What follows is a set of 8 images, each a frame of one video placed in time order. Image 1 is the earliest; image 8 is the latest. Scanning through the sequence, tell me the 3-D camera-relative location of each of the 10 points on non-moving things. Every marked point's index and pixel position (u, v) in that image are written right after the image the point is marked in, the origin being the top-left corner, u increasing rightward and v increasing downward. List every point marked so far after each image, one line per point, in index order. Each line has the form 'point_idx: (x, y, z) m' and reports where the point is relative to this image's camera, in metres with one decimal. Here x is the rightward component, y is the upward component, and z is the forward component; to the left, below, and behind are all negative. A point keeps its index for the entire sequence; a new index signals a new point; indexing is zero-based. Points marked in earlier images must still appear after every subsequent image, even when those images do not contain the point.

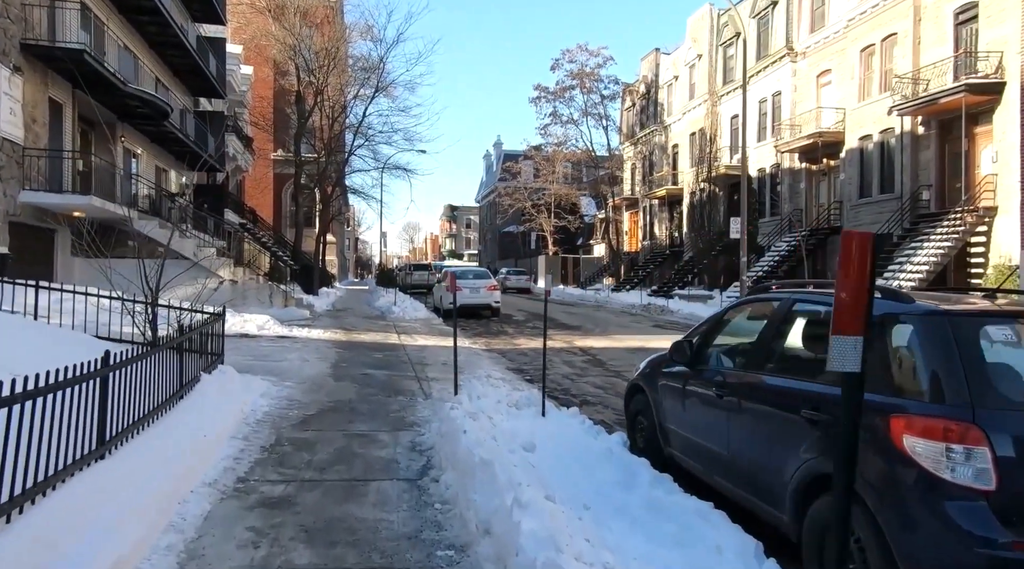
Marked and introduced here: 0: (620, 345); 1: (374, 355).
0: (+2.3, -1.3, +16.3) m
1: (-2.2, -1.1, +12.3) m
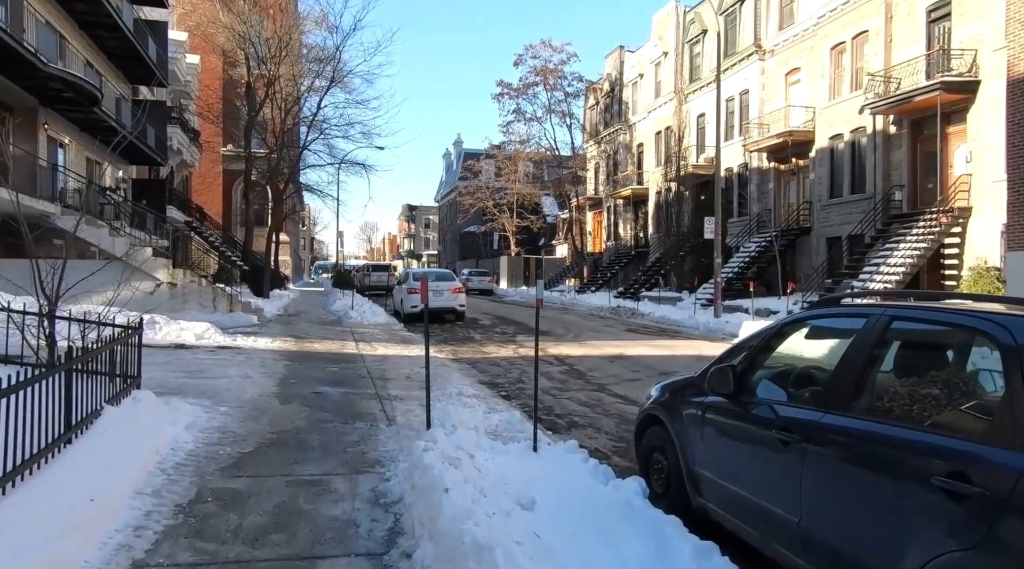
0: (+1.7, -1.3, +15.2) m
1: (-2.6, -1.2, +10.9) m
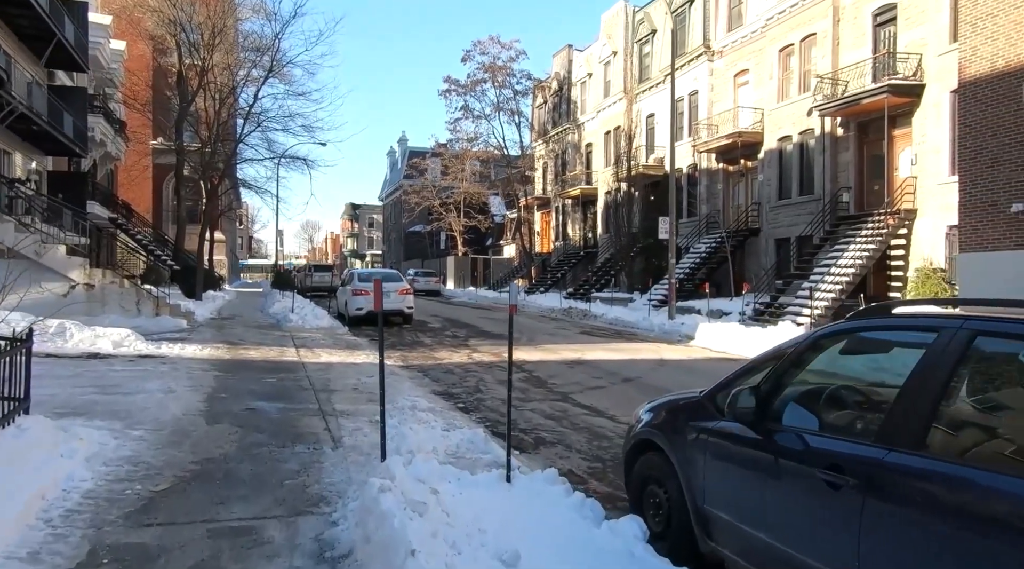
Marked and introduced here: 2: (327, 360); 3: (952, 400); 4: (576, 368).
0: (+0.8, -1.4, +14.4) m
1: (-3.2, -1.2, +9.8) m
2: (-3.0, -1.3, +12.6) m
3: (+1.6, -0.4, +2.8) m
4: (+1.0, -1.4, +13.0) m
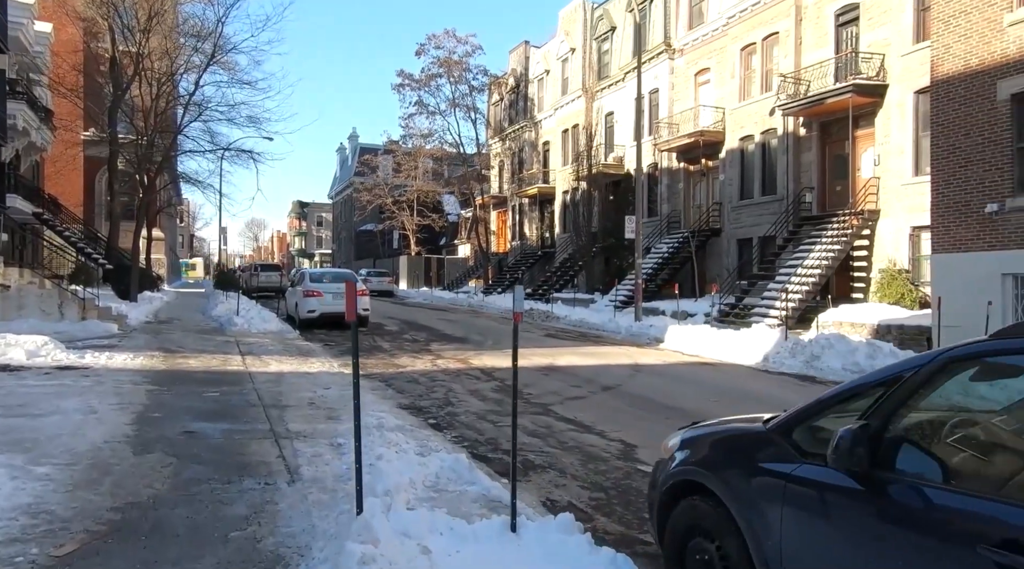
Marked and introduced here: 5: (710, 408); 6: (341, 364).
0: (+0.2, -1.4, +13.5) m
1: (-3.4, -1.2, +8.7) m
2: (-3.5, -1.3, +11.4) m
3: (+1.8, -0.4, +2.0) m
4: (+0.6, -1.4, +12.1) m
5: (+2.6, -1.6, +10.1) m
6: (-2.8, -1.3, +12.7) m
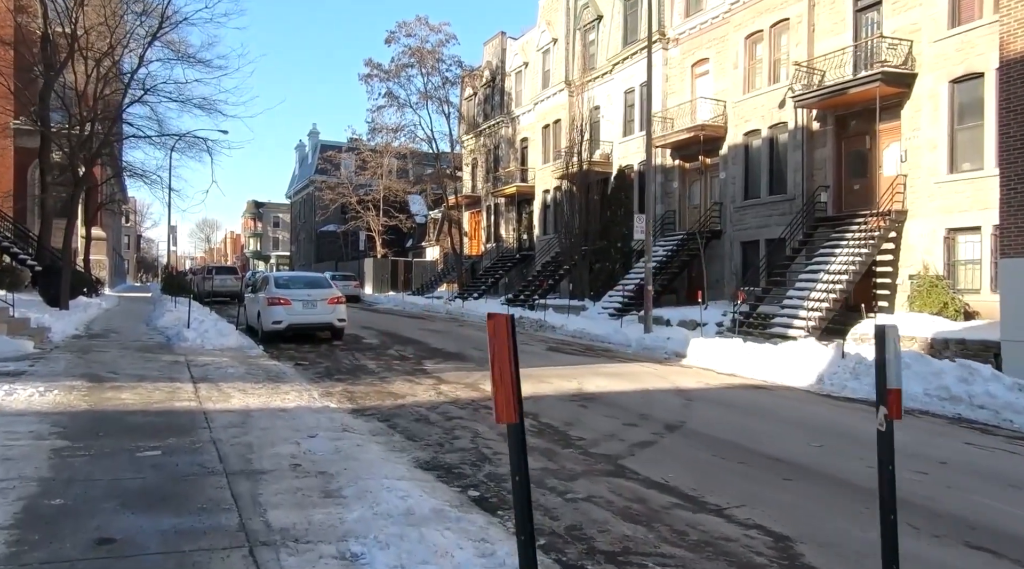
0: (+0.5, -1.5, +11.0) m
1: (-2.9, -1.3, +6.0) m
2: (-3.1, -1.4, +8.7) m
3: (+2.7, -0.5, -0.4) m
4: (+0.9, -1.5, +9.6) m
5: (+3.1, -1.7, +7.8) m
6: (-2.5, -1.4, +10.0) m
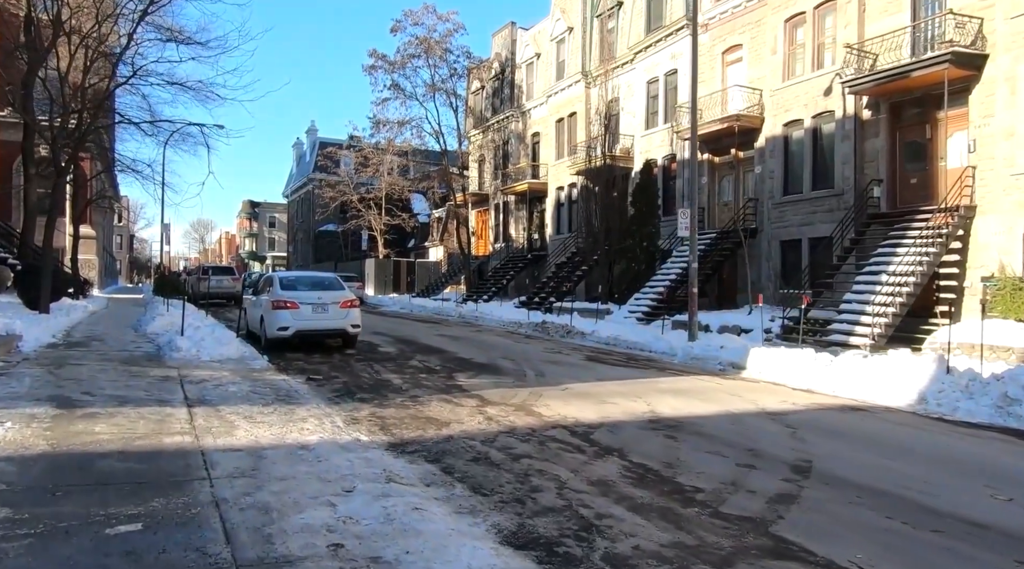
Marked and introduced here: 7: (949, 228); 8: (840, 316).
0: (+1.3, -1.5, +9.1) m
1: (-2.1, -1.3, +4.0) m
2: (-2.3, -1.4, +6.8) m
3: (+3.5, -0.5, -2.3) m
4: (+1.7, -1.6, +7.7) m
5: (+3.8, -1.7, +5.9) m
6: (-1.8, -1.5, +8.1) m
7: (+10.4, +1.4, +18.5) m
8: (+7.6, -0.7, +17.7) m
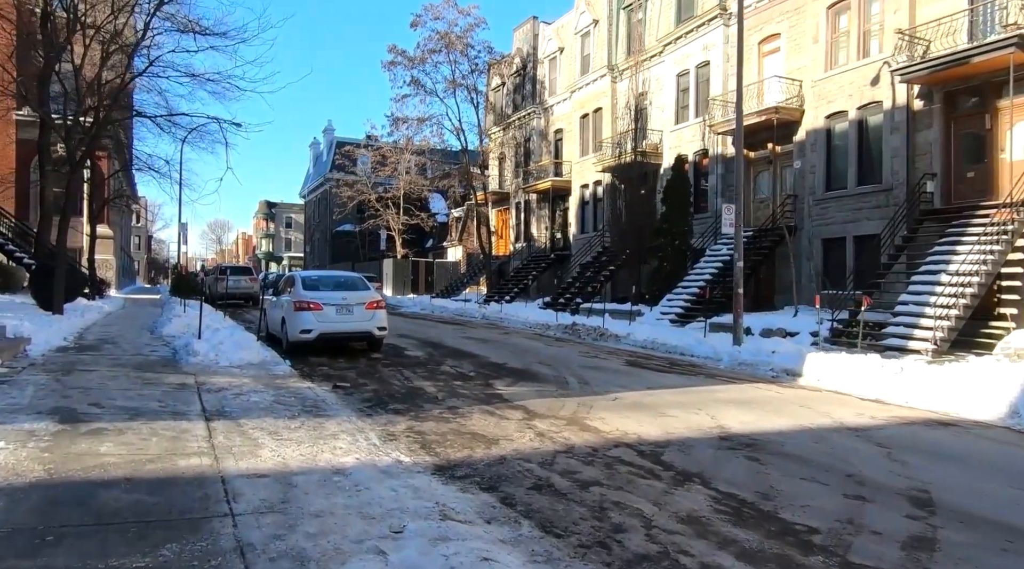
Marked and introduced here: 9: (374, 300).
0: (+1.8, -1.5, +8.1) m
1: (-1.6, -1.3, +3.1) m
2: (-1.8, -1.4, +5.9) m
3: (+3.9, -0.5, -3.3) m
4: (+2.2, -1.6, +6.7) m
5: (+4.3, -1.7, +4.9) m
6: (-1.2, -1.4, +7.2) m
7: (+11.2, +1.3, +17.3) m
8: (+8.3, -0.7, +16.6) m
9: (-2.6, -0.3, +14.1) m
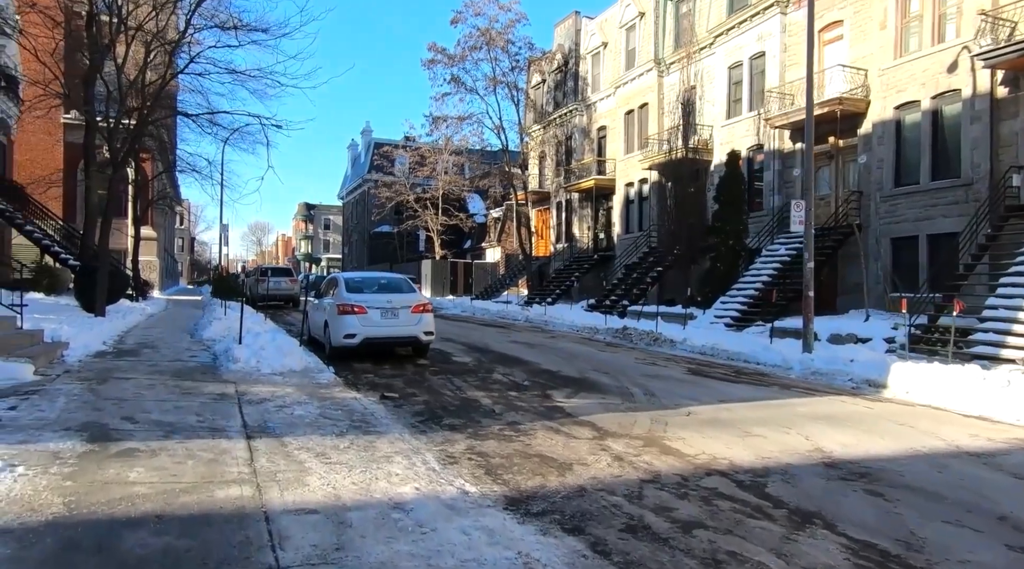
0: (+2.5, -1.6, +7.1) m
1: (-1.2, -1.3, +2.3) m
2: (-1.2, -1.4, +5.1) m
3: (+4.0, -0.5, -4.4) m
4: (+2.8, -1.6, +5.7) m
5: (+4.9, -1.7, +3.8) m
6: (-0.6, -1.5, +6.4) m
7: (+12.3, +1.3, +15.9) m
8: (+9.3, -0.8, +15.3) m
9: (-1.6, -0.3, +13.4) m
